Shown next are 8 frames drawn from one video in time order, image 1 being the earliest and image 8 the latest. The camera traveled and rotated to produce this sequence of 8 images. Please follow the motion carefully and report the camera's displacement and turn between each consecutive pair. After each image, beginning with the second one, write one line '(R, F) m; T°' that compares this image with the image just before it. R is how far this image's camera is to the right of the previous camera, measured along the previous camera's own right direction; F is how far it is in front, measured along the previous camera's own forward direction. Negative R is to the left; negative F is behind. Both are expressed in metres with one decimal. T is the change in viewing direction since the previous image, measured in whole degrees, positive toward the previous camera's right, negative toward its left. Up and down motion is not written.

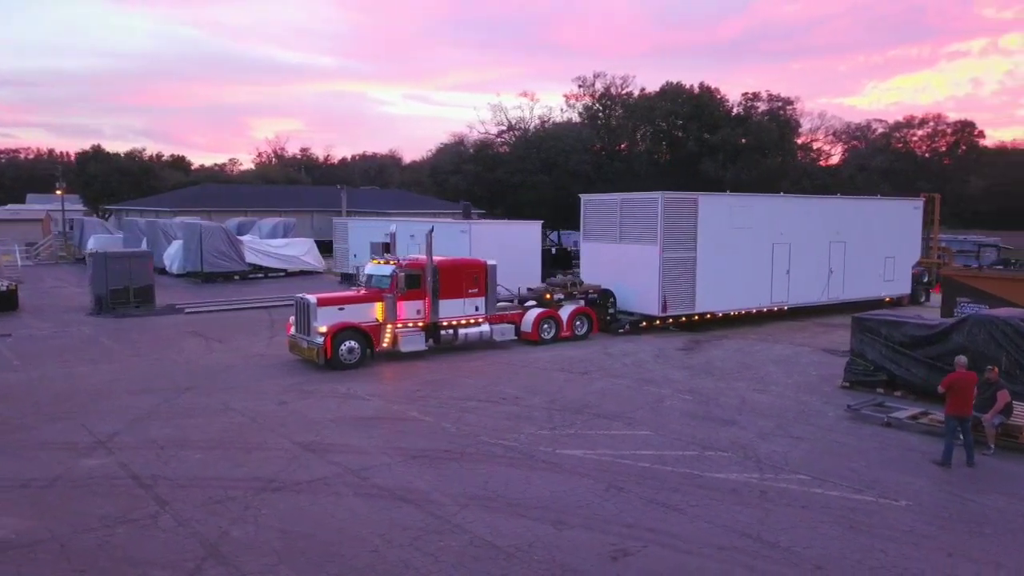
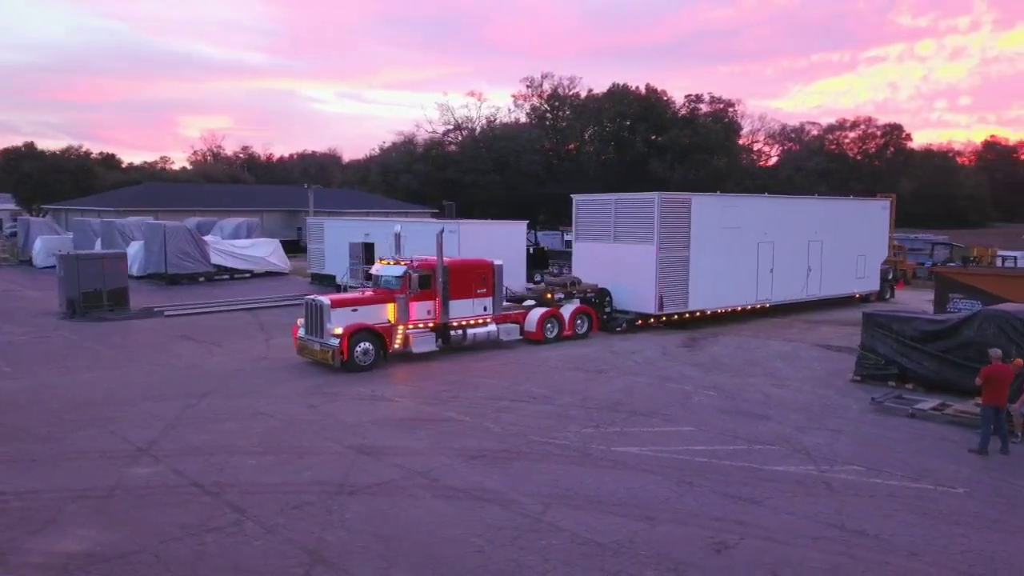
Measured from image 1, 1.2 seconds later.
(-1.5, 0.0) m; +4°
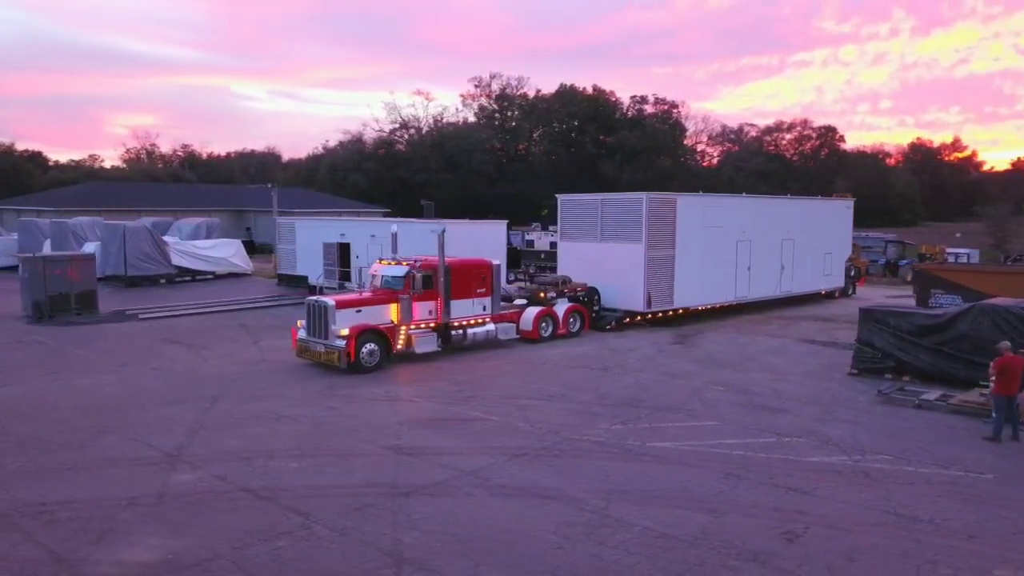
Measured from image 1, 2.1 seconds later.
(-1.3, 0.0) m; +4°
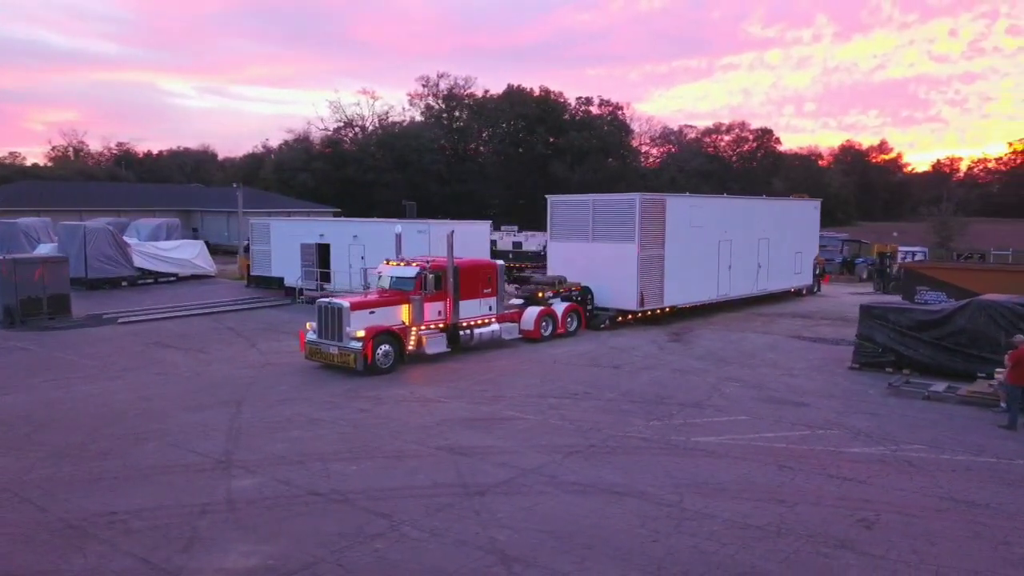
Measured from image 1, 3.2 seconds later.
(-1.5, -0.1) m; +4°
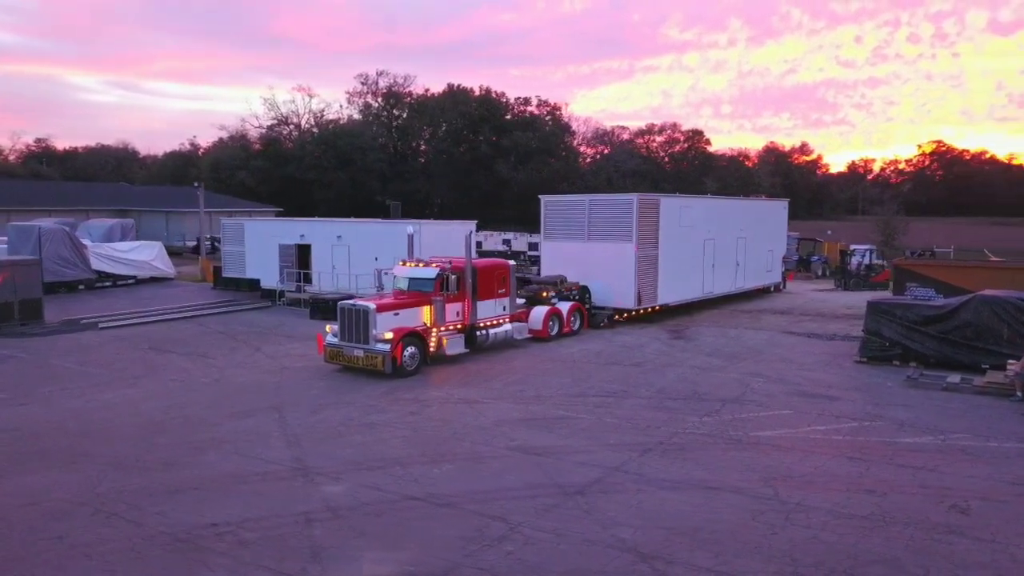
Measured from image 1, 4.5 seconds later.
(-1.8, +0.1) m; +5°
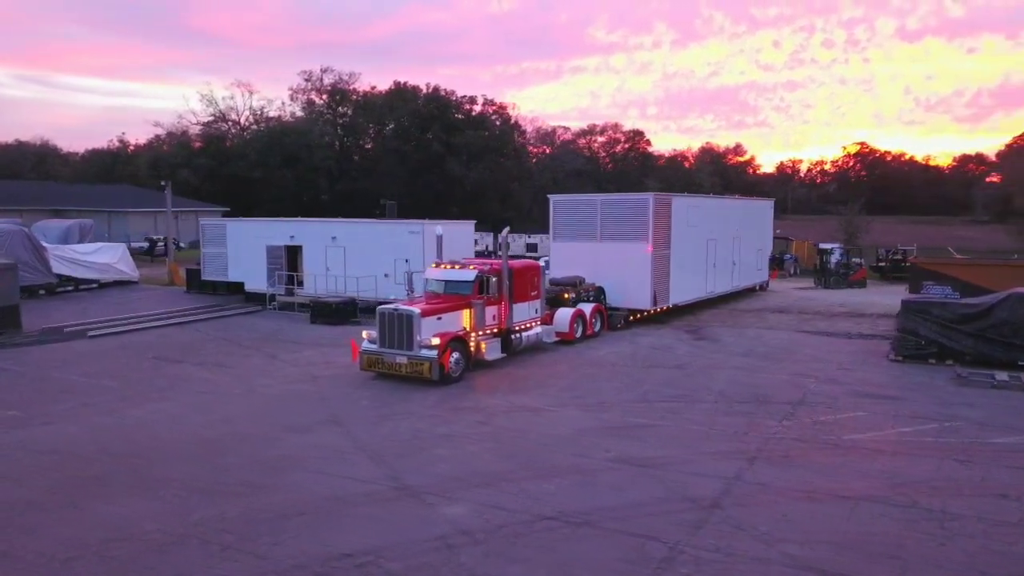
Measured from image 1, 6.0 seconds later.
(-2.1, +0.6) m; +5°
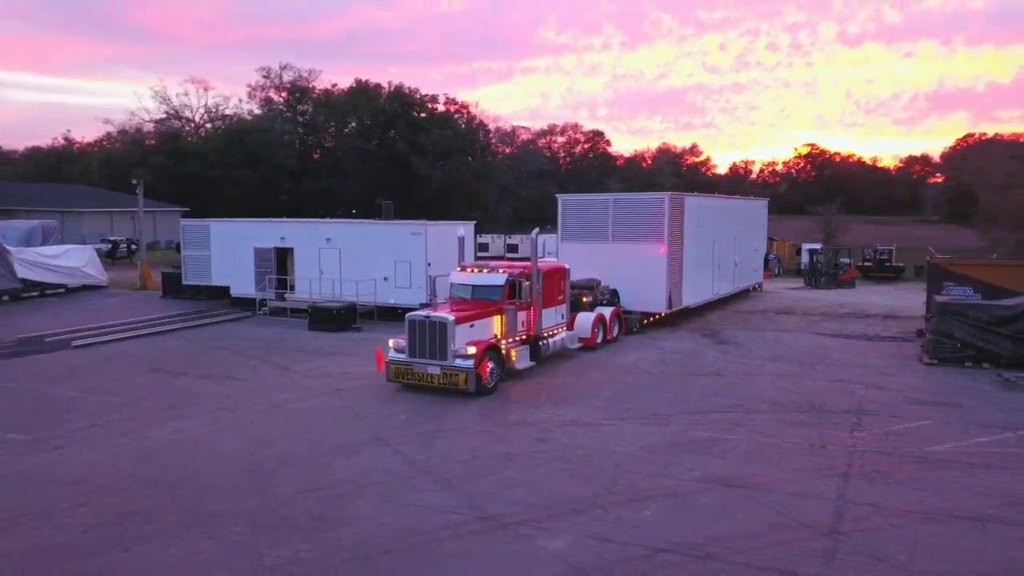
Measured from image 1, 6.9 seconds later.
(-1.4, +0.9) m; +3°
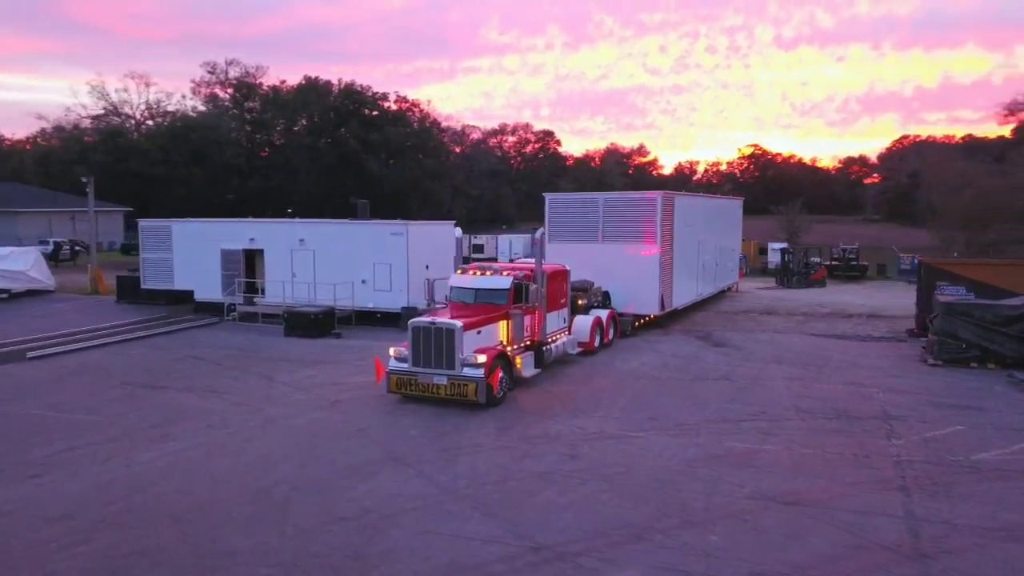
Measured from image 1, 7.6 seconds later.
(-1.0, +0.8) m; +4°
